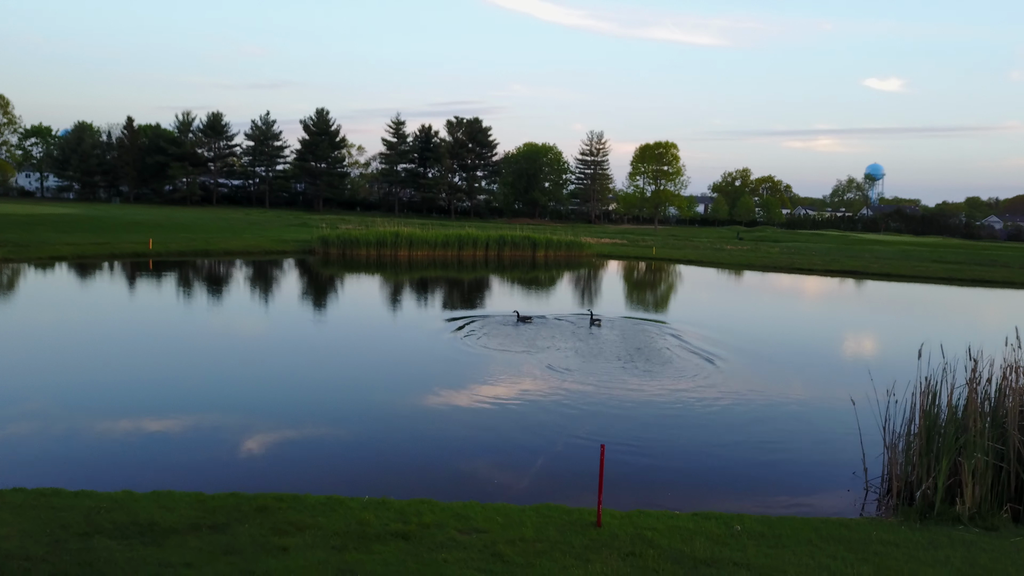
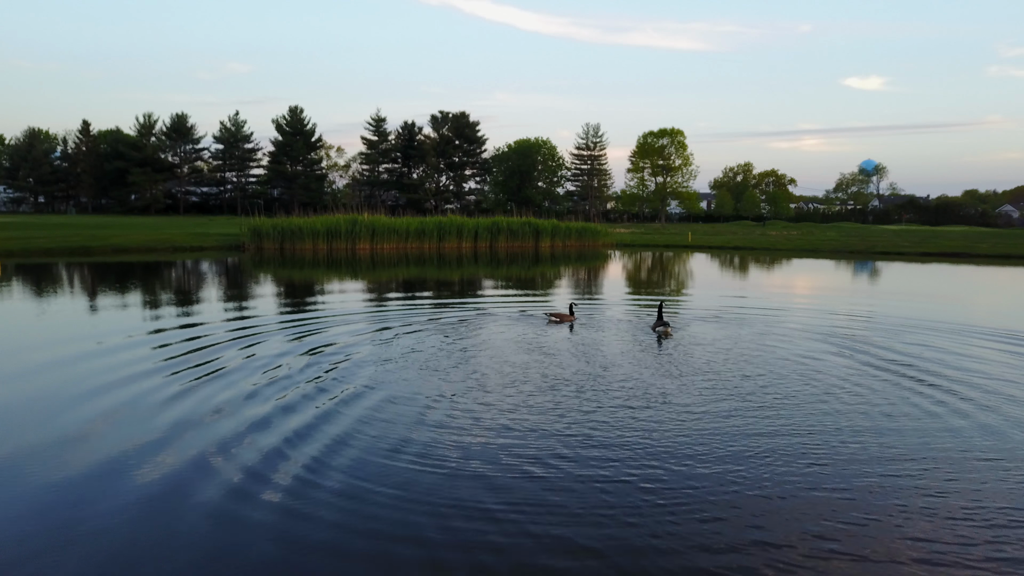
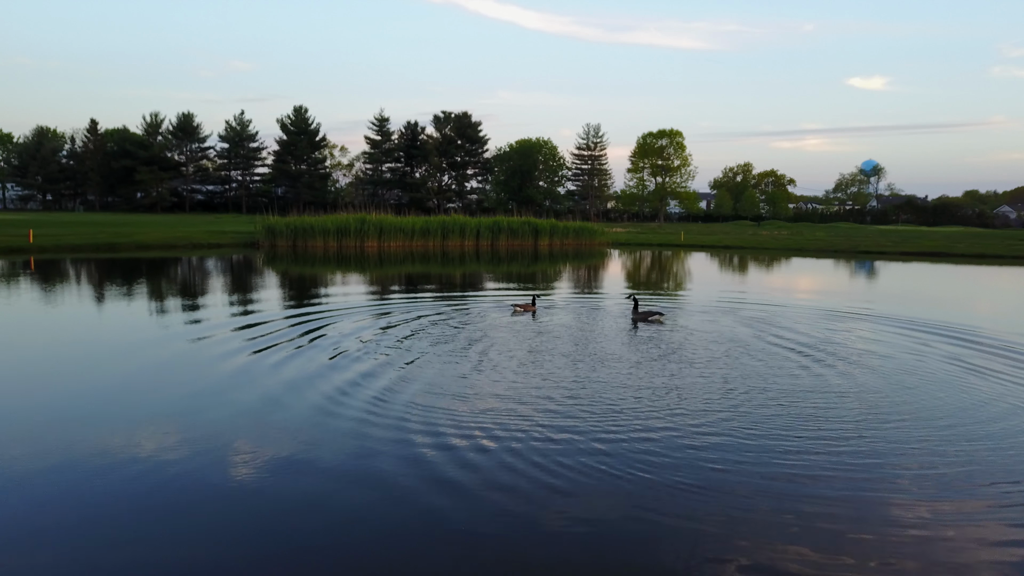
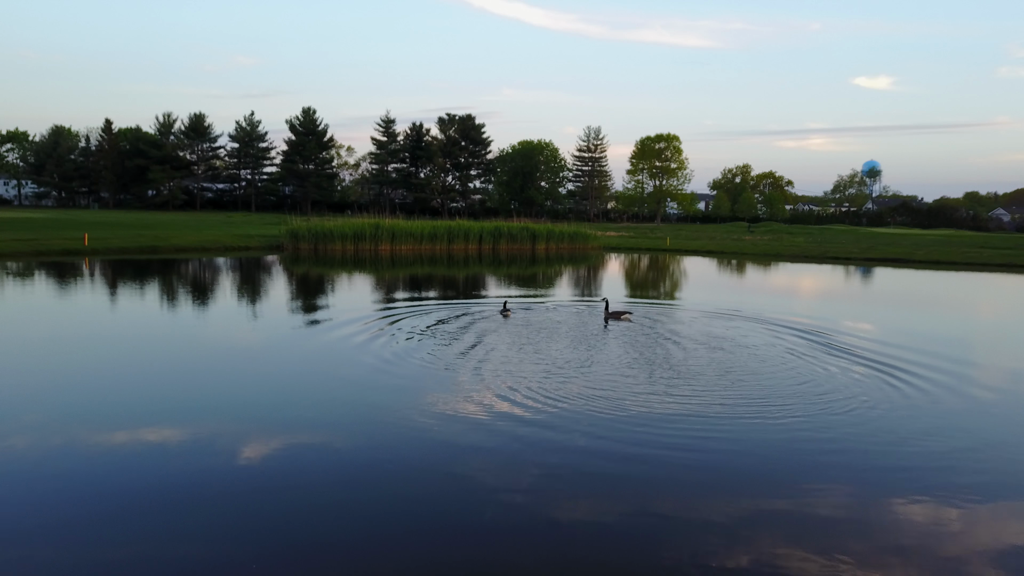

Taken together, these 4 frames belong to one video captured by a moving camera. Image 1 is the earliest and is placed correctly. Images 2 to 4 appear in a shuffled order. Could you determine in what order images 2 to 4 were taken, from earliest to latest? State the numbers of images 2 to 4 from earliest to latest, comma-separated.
4, 3, 2
